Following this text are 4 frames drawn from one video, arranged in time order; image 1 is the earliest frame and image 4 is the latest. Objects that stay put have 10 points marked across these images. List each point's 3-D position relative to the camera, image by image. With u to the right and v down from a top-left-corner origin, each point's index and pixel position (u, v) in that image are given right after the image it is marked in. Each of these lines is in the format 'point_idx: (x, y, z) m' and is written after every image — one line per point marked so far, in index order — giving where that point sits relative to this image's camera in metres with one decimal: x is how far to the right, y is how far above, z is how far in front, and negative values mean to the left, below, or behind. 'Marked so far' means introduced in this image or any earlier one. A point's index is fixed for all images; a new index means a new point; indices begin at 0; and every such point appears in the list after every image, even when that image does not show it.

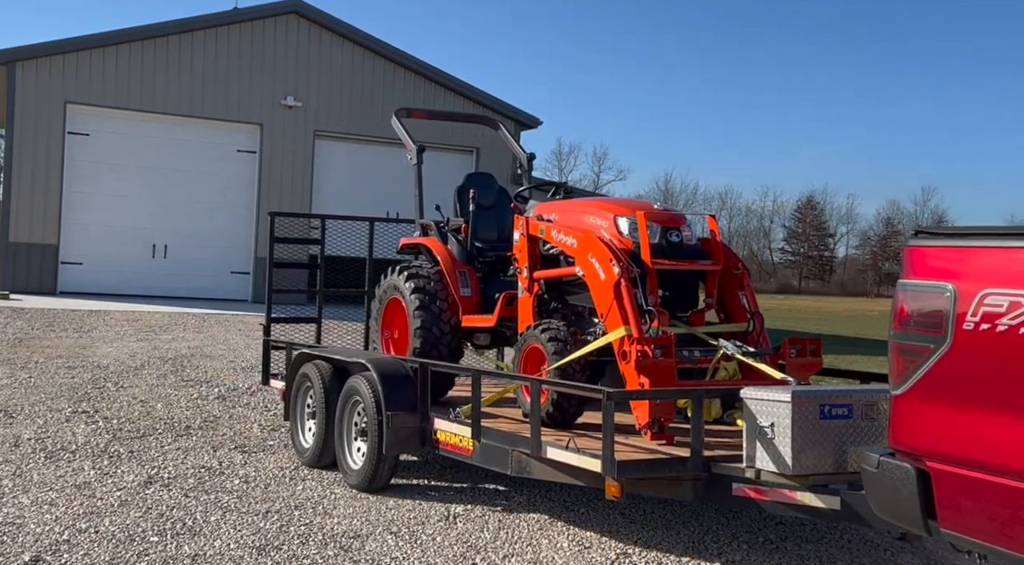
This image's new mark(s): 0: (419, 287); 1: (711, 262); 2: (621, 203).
0: (-0.6, 0.0, +6.4) m
1: (+1.0, +0.1, +5.2) m
2: (+0.6, +0.4, +5.4) m
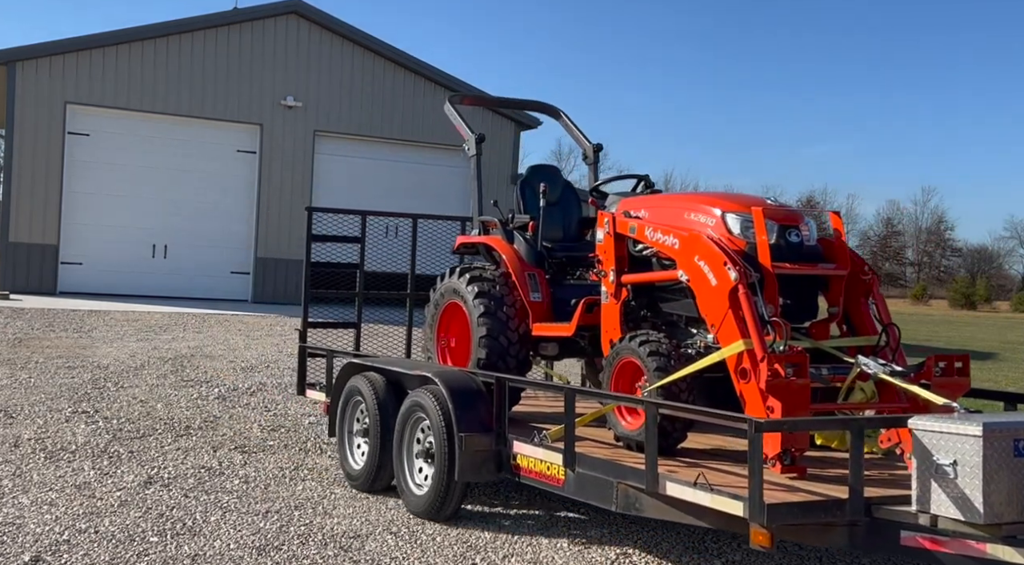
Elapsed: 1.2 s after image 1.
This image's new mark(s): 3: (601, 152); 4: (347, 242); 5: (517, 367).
0: (-0.2, 0.0, +5.7) m
1: (+1.4, +0.1, +4.5) m
2: (+1.0, +0.4, +4.7) m
3: (+0.6, +0.9, +6.6) m
4: (-1.2, +0.3, +7.3) m
5: (0.0, -0.5, +5.7) m
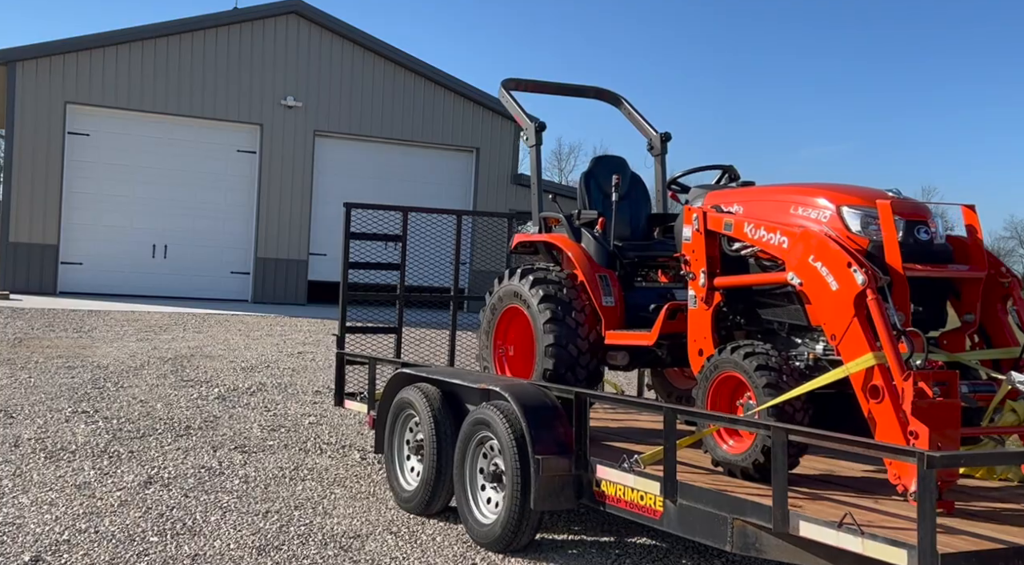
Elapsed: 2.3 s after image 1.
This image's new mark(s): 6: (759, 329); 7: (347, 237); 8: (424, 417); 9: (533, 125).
0: (+0.2, -0.1, +5.2) m
1: (+1.8, +0.1, +4.0) m
2: (+1.4, +0.4, +4.2) m
3: (+0.9, +0.8, +6.0) m
4: (-0.8, +0.3, +6.7) m
5: (+0.4, -0.5, +5.2) m
6: (+1.1, -0.2, +4.5) m
7: (-1.1, +0.3, +6.6) m
8: (-0.5, -0.7, +5.2) m
9: (+0.1, +0.9, +5.7) m
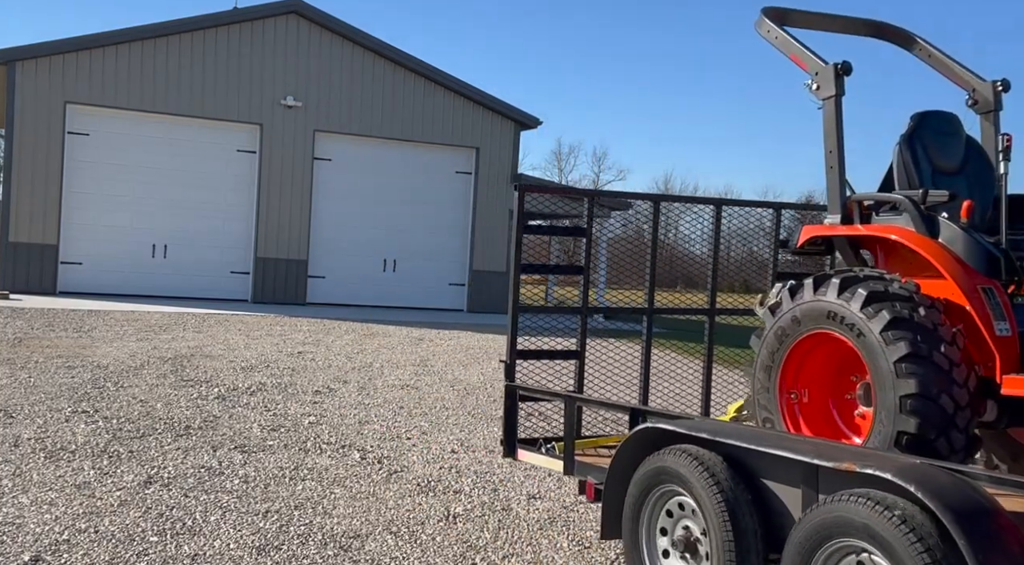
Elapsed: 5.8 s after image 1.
0: (+1.3, -0.1, +3.4) m
1: (+2.9, 0.0, +2.2) m
2: (+2.5, +0.3, +2.4) m
3: (+2.1, +0.8, +4.2) m
4: (+0.3, +0.2, +4.9) m
5: (+1.5, -0.6, +3.3) m
6: (+2.2, -0.3, +2.7) m
7: (0.0, +0.2, +4.8) m
8: (+0.7, -0.7, +3.4) m
9: (+1.2, +0.8, +3.9) m
